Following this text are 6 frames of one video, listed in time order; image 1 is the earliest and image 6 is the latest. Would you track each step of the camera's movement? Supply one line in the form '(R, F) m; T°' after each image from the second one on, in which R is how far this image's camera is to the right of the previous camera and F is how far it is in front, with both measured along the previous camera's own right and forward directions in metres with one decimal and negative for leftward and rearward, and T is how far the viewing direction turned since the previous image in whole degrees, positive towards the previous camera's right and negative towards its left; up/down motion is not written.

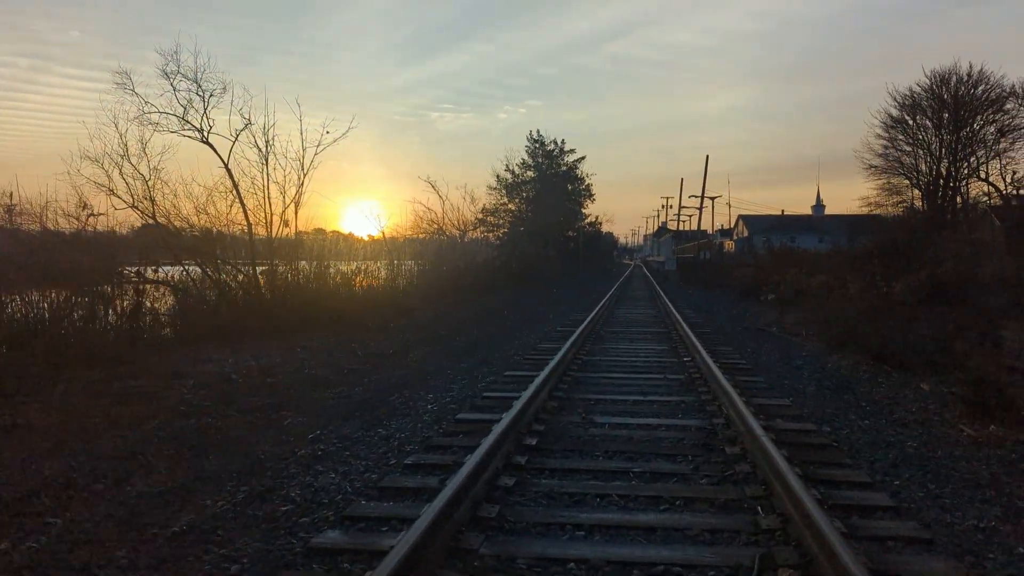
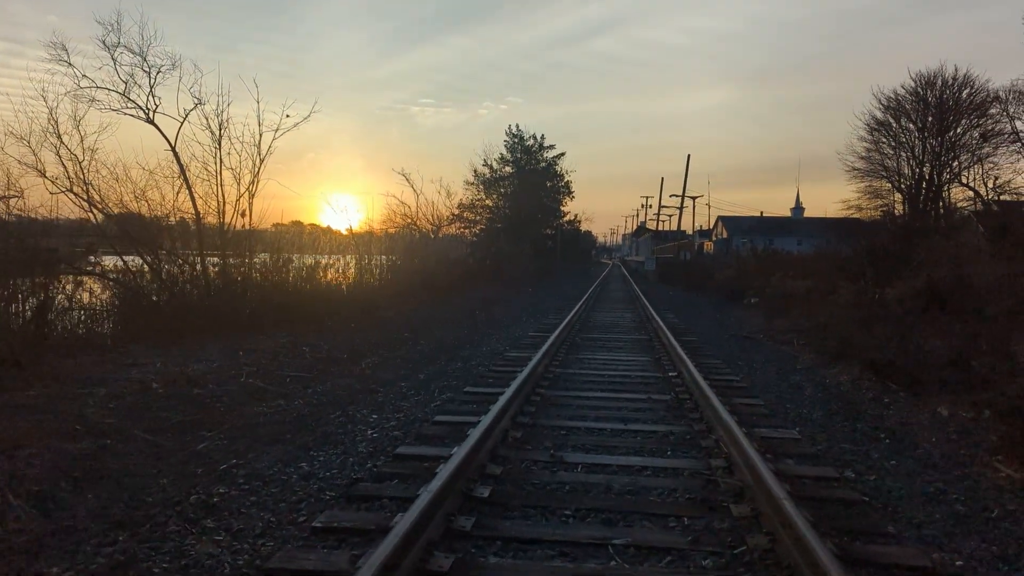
(+0.1, +1.4) m; +1°
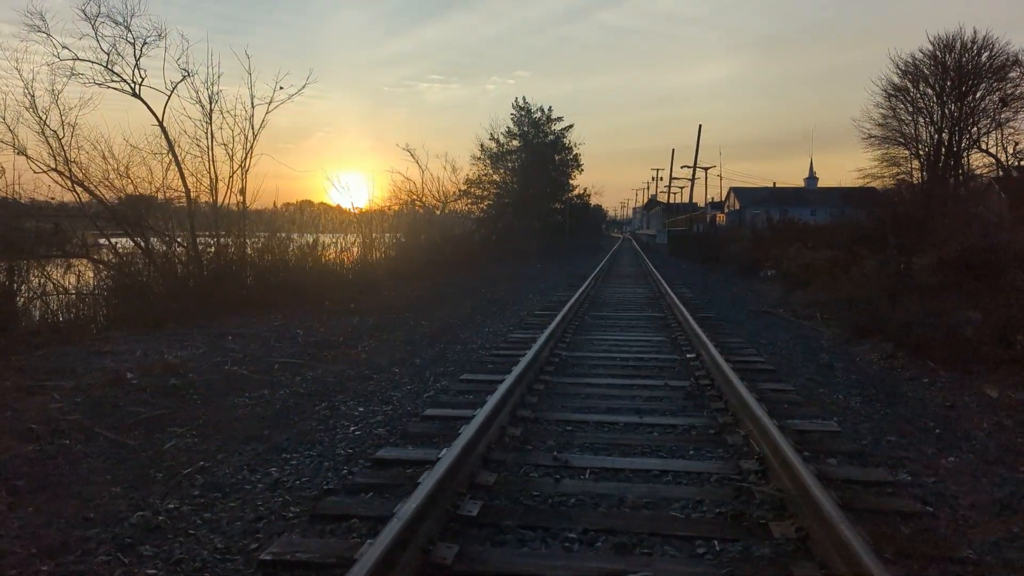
(+0.1, +0.8) m; -1°
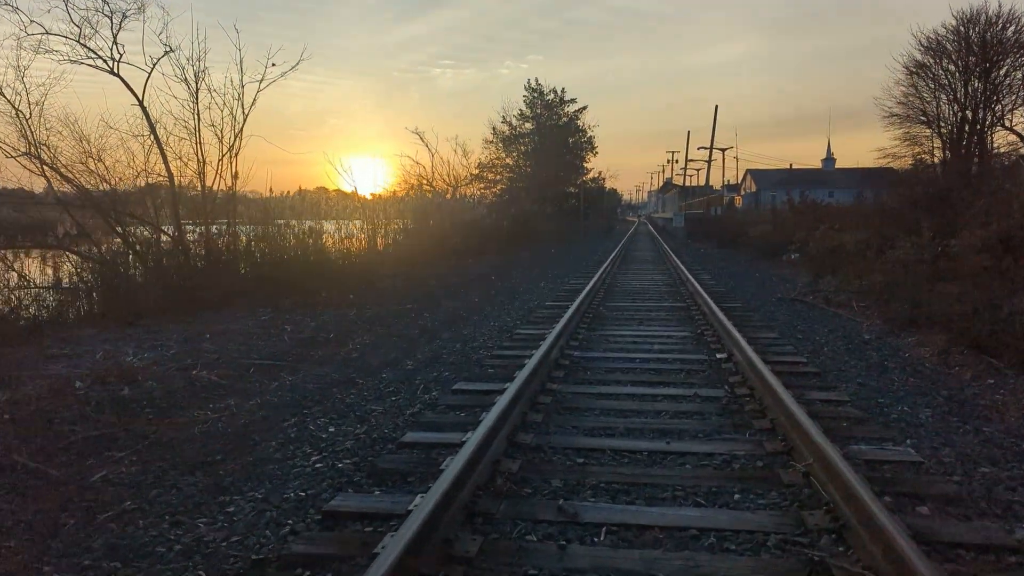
(+0.1, +1.2) m; -1°
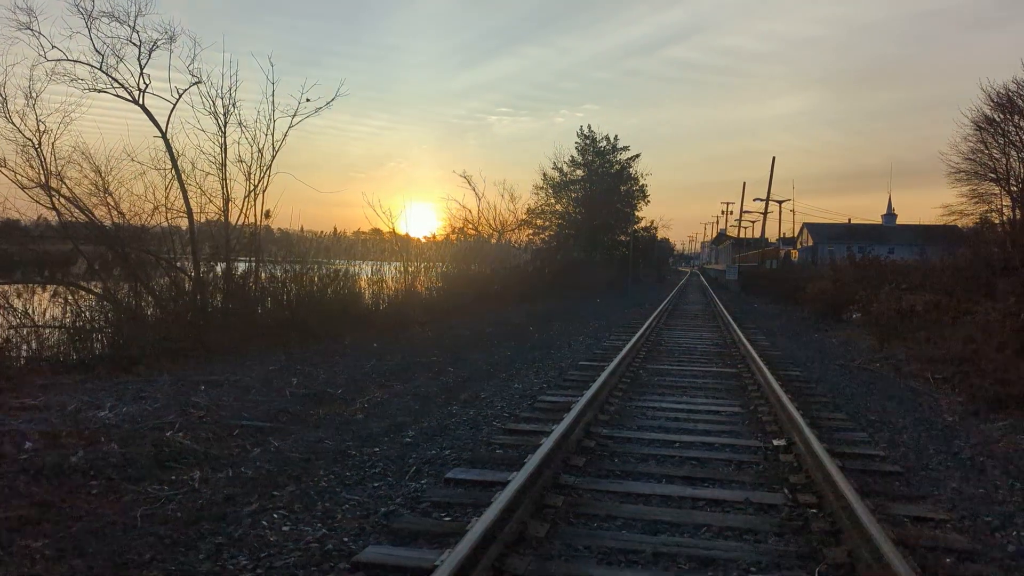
(+0.2, +1.2) m; -3°
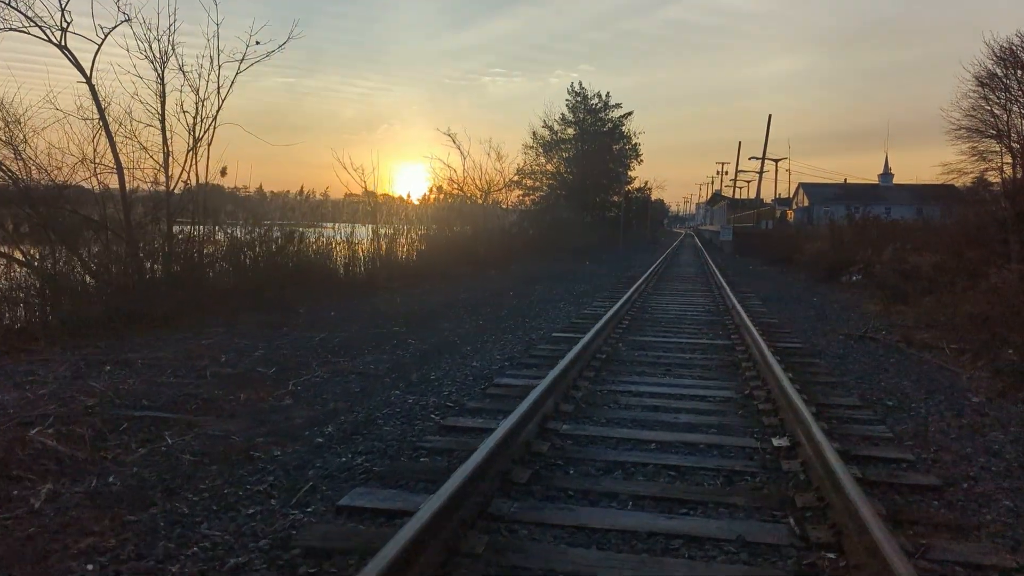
(+0.4, +1.4) m; 0°
